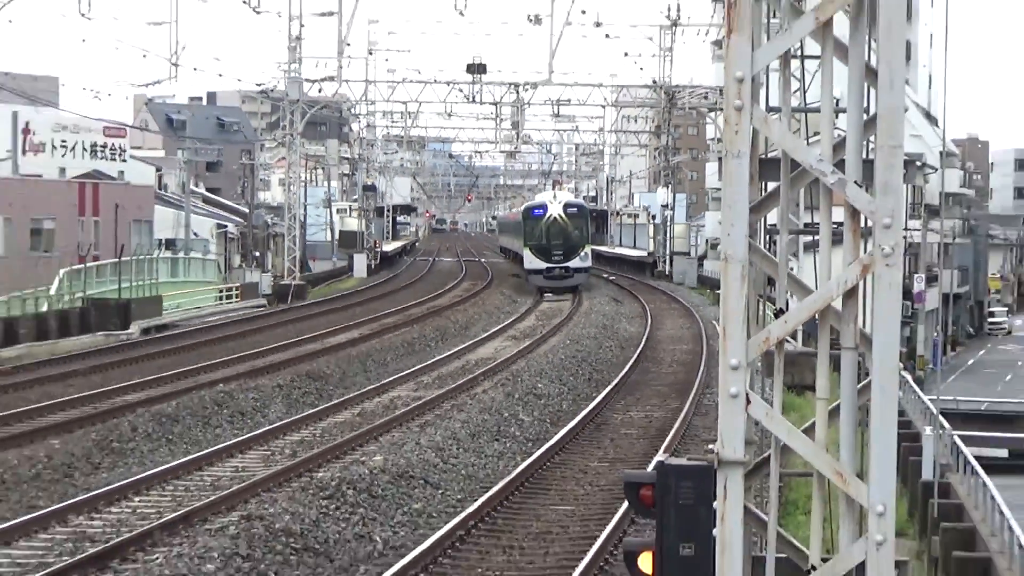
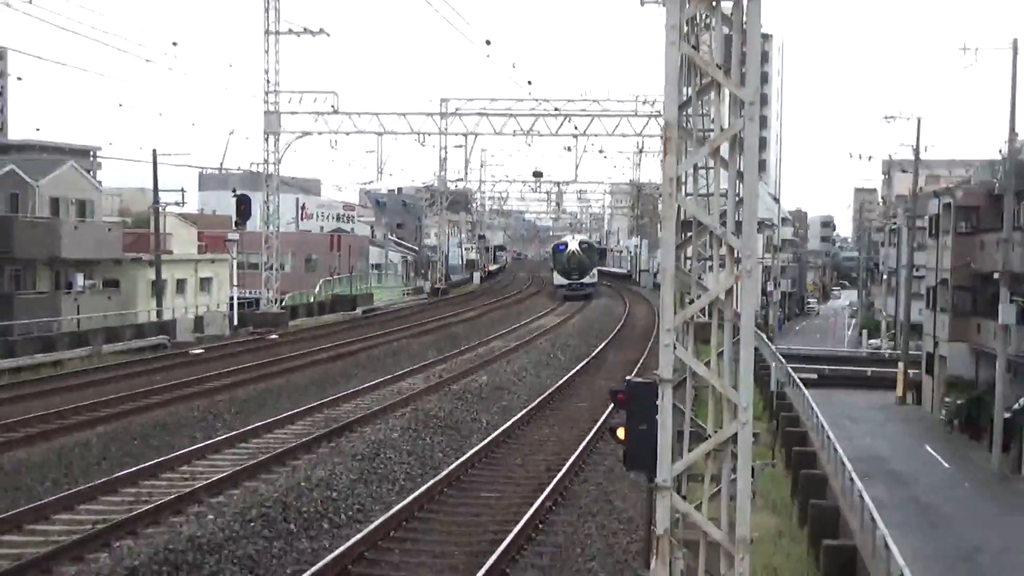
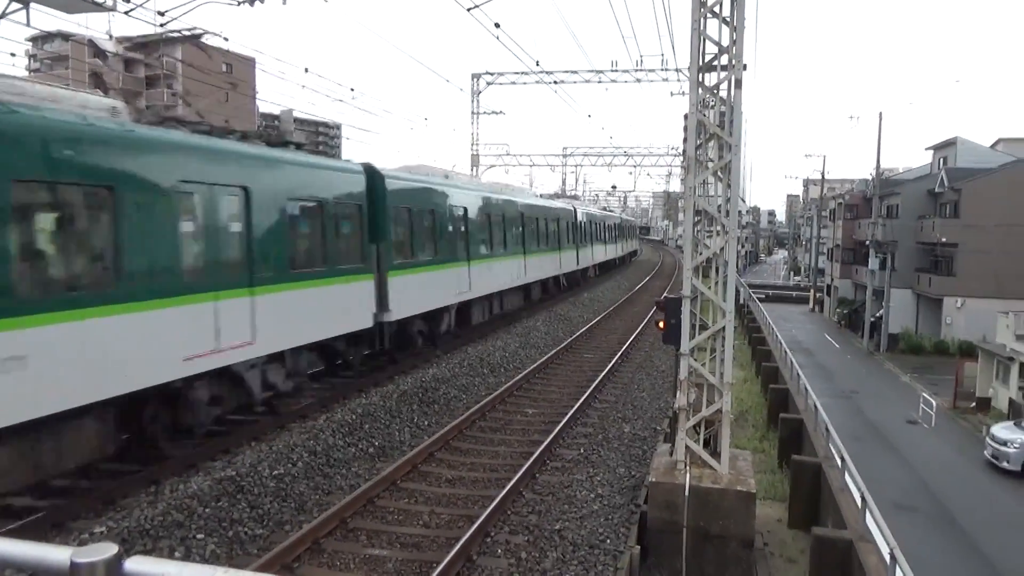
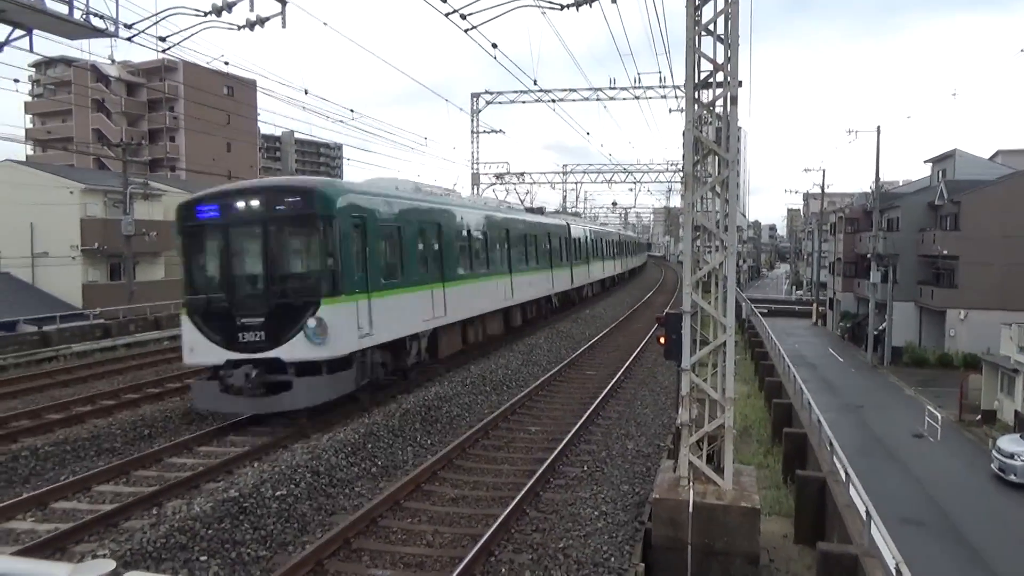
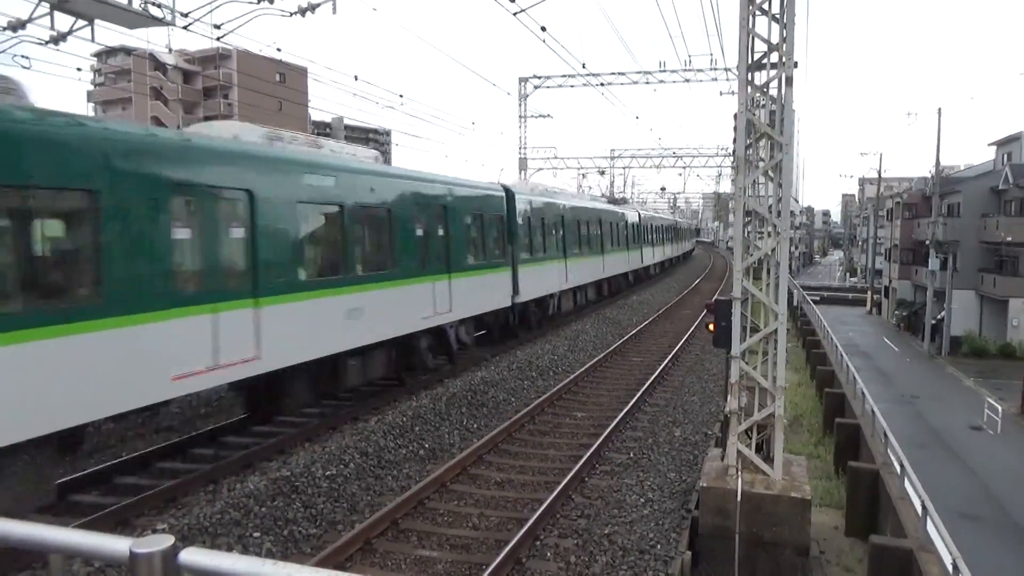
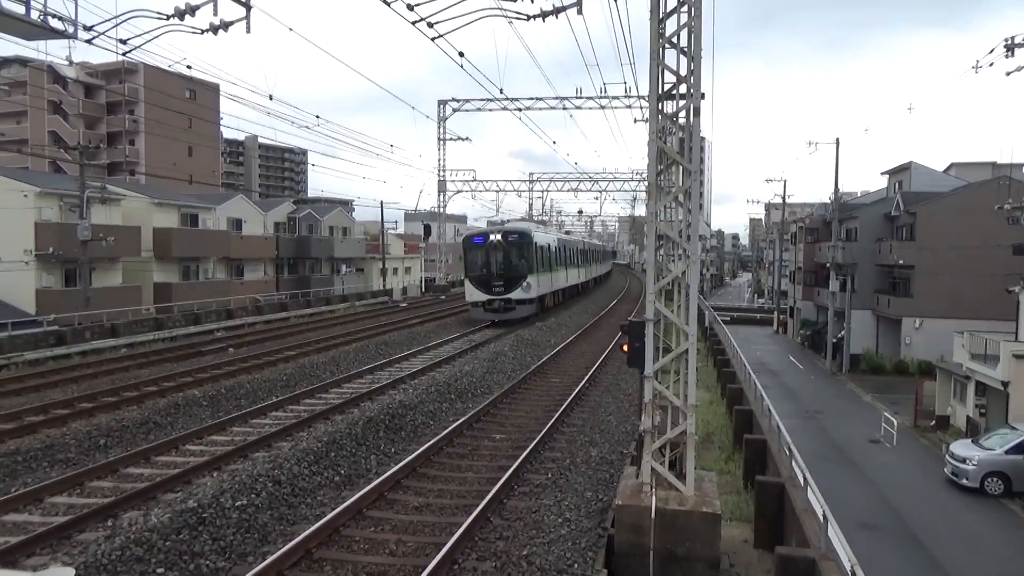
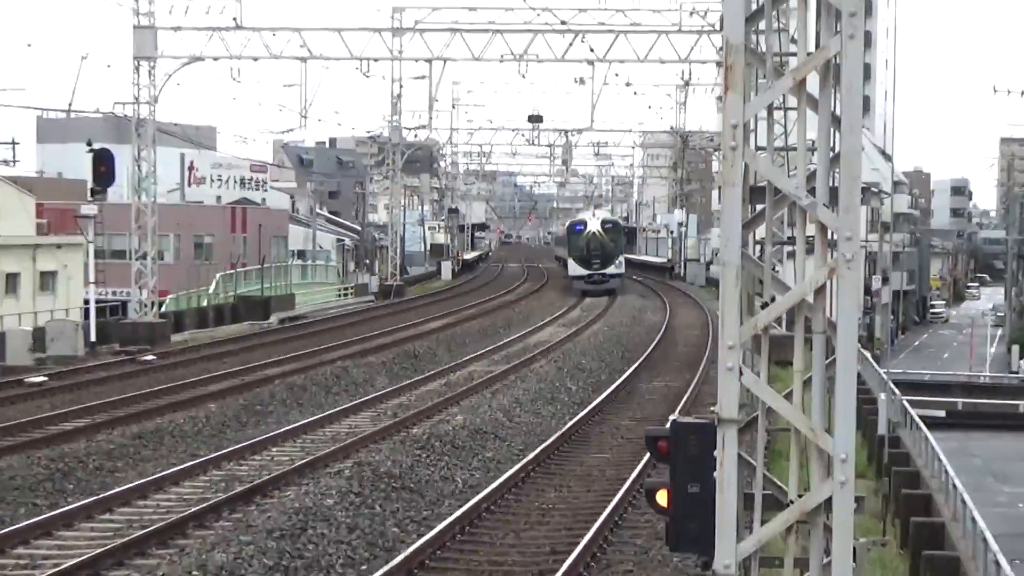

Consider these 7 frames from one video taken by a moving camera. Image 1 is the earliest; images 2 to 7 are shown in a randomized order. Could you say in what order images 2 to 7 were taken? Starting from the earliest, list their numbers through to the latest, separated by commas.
7, 2, 6, 4, 5, 3
